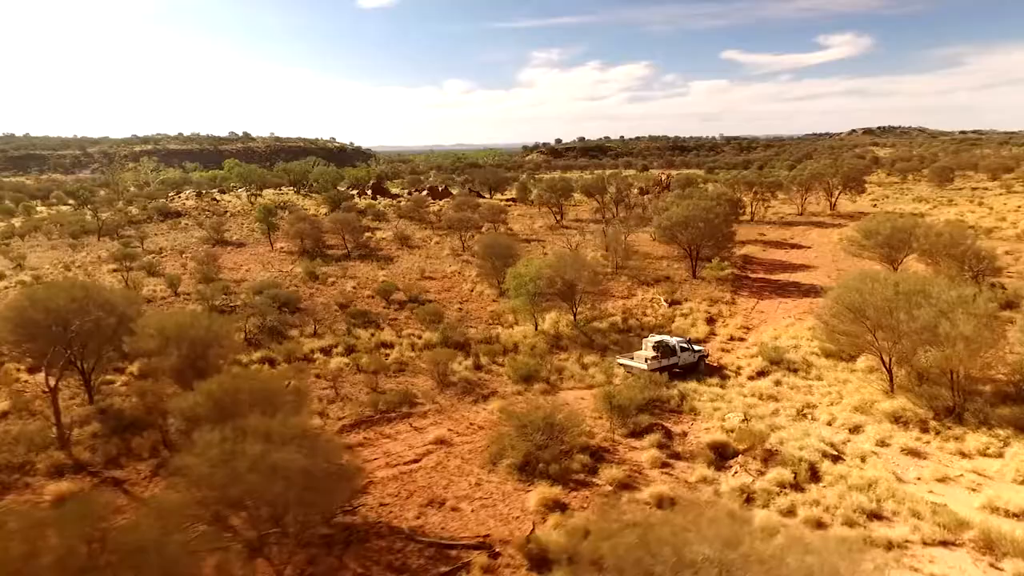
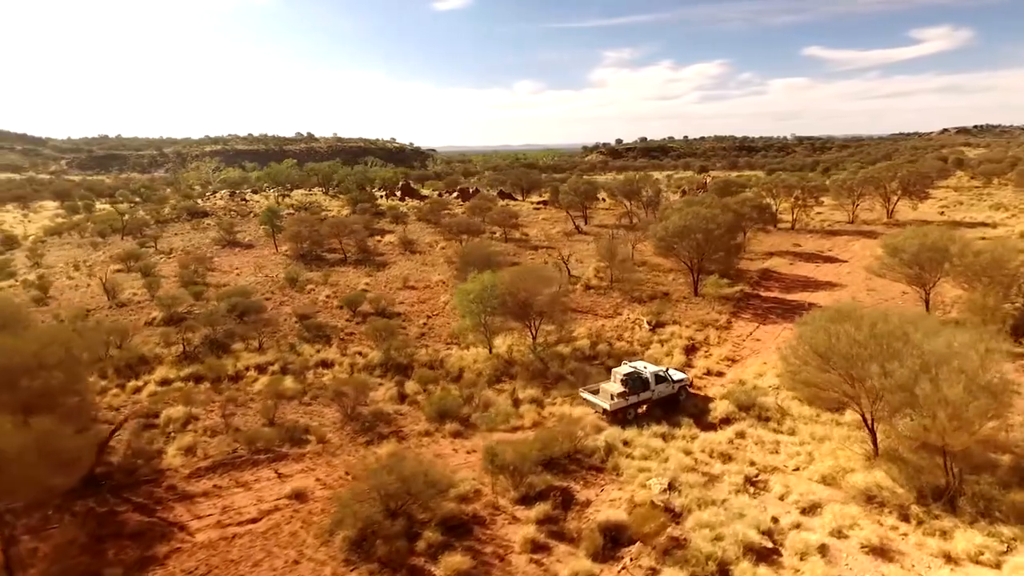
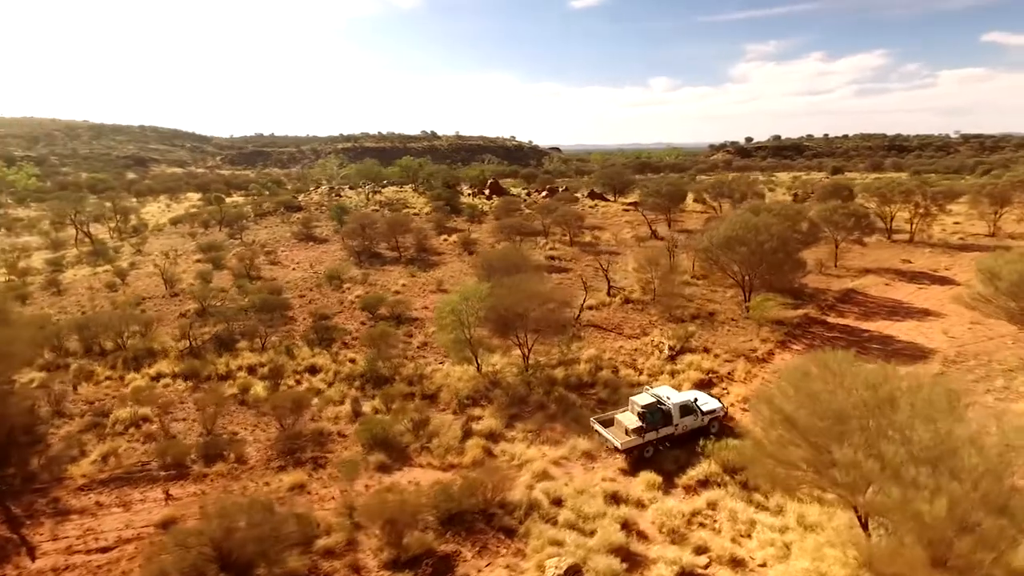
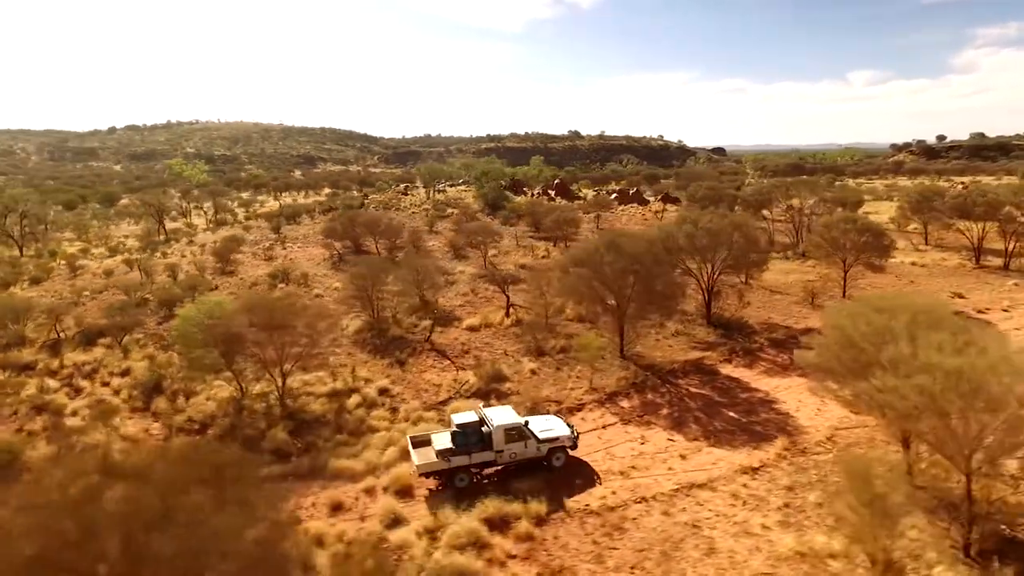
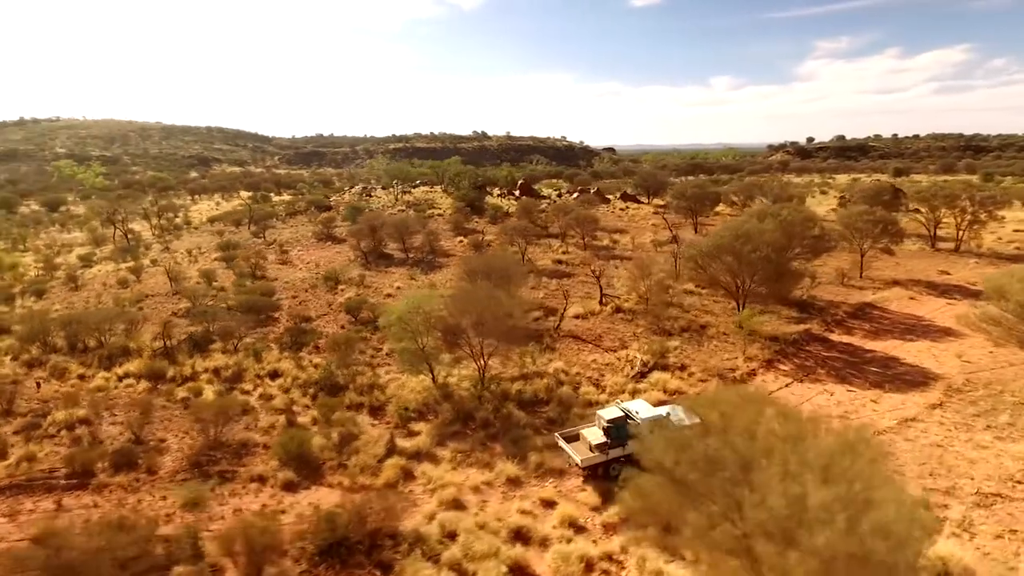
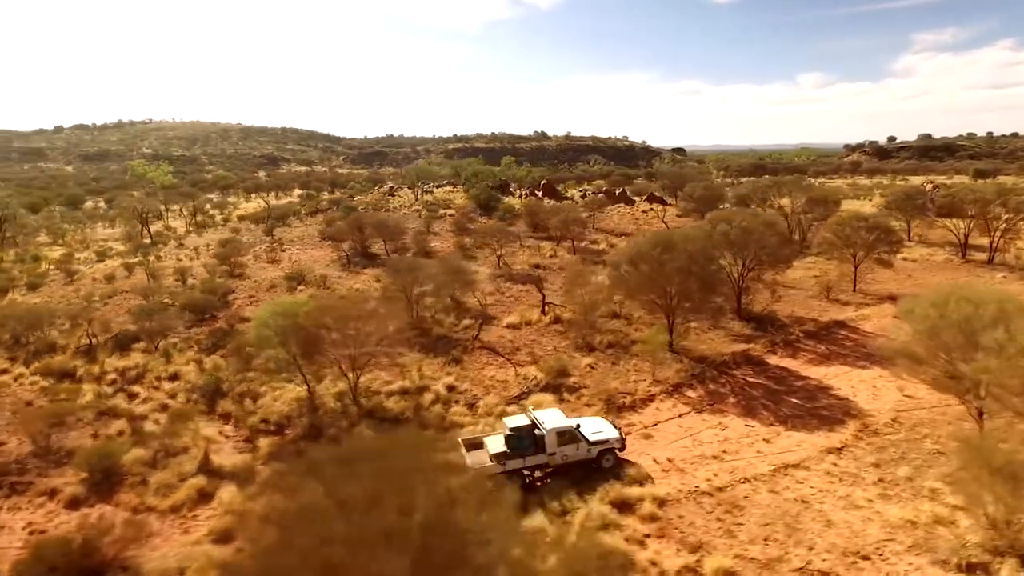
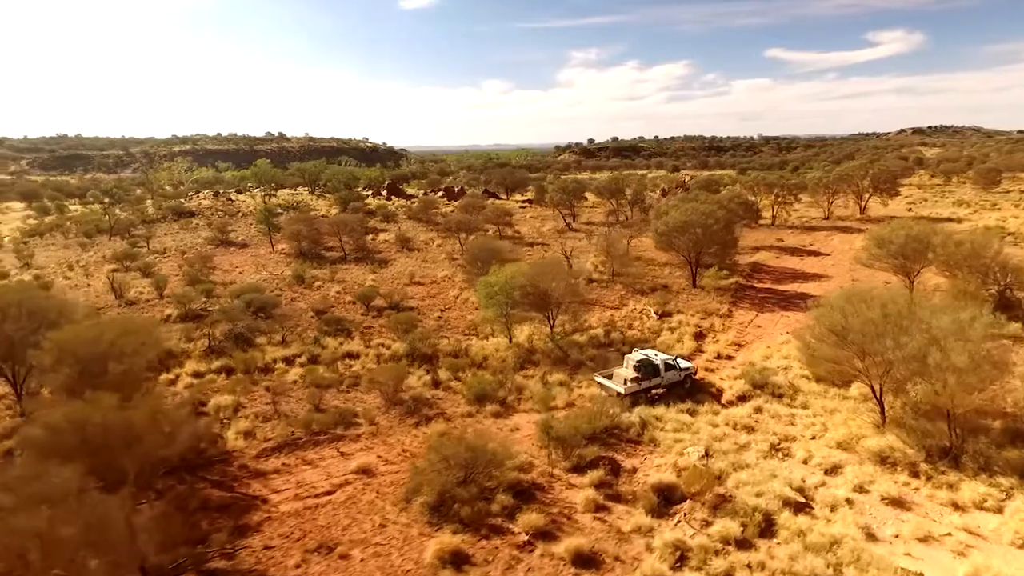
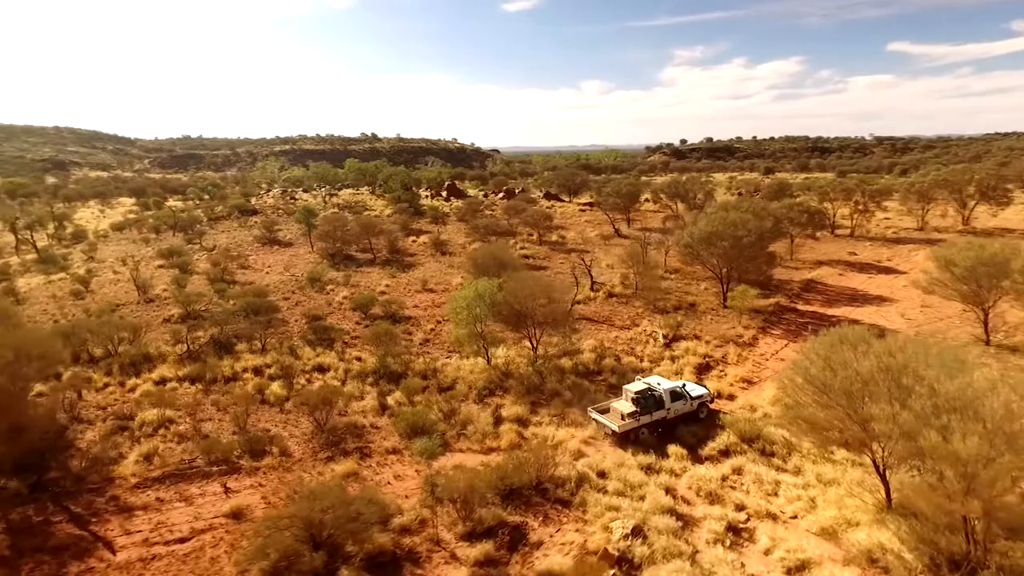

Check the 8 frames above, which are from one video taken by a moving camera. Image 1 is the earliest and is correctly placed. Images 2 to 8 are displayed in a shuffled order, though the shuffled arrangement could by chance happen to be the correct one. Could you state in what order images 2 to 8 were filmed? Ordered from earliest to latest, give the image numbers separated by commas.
7, 2, 8, 3, 5, 6, 4
